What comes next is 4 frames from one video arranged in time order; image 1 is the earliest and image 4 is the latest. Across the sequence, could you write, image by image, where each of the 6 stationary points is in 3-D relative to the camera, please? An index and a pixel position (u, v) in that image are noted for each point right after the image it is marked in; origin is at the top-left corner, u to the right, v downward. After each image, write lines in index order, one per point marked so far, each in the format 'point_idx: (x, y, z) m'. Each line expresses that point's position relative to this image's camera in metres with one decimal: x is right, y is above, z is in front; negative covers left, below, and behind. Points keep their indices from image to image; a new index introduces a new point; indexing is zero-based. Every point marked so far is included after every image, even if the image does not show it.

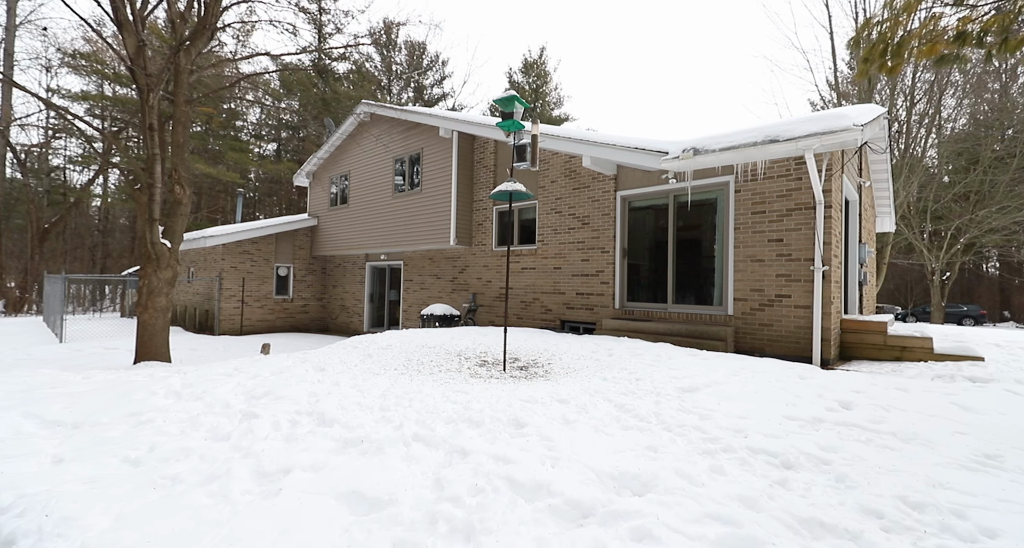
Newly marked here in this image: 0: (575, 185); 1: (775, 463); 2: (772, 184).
0: (+1.0, +1.4, +8.1) m
1: (+1.3, -0.9, +2.7) m
2: (+3.1, +1.0, +6.1) m
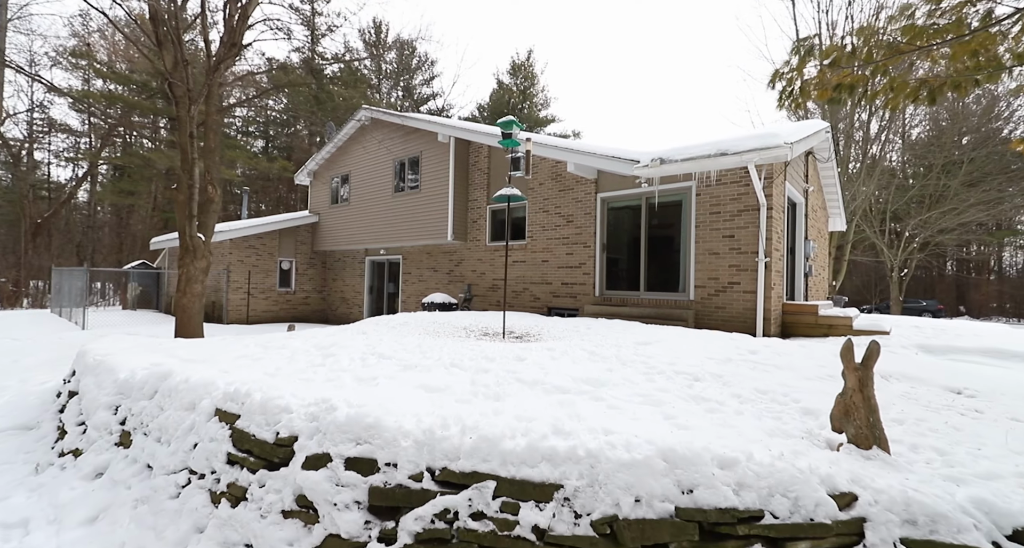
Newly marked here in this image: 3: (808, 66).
0: (+0.9, +1.5, +9.5) m
1: (+1.4, -0.8, +4.1) m
2: (+3.1, +1.2, +7.6) m
3: (+2.6, +1.8, +4.5) m
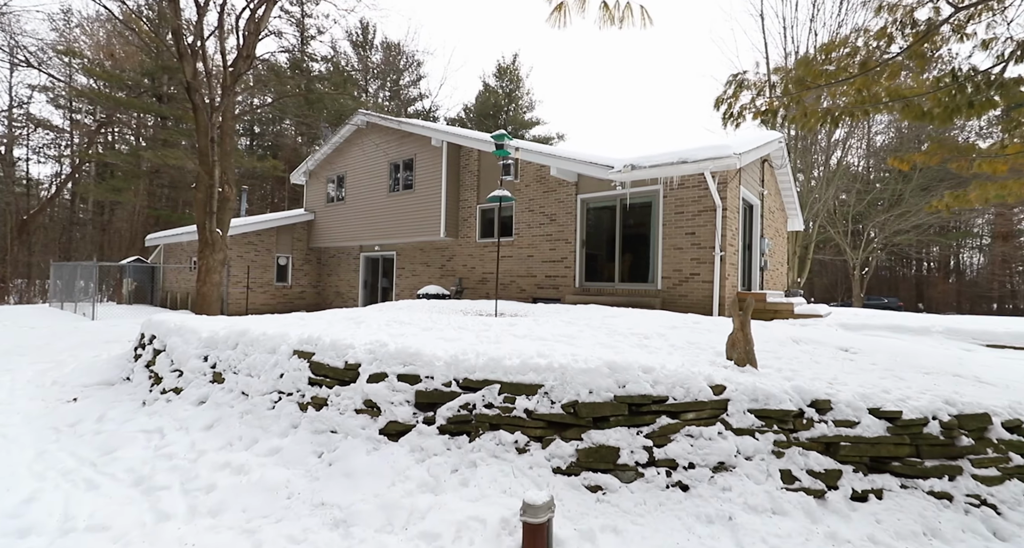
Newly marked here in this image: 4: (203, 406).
0: (+0.7, +1.7, +10.8) m
1: (+1.3, -0.6, +5.4) m
2: (+2.9, +1.4, +9.0) m
3: (+2.5, +2.0, +5.9) m
4: (-2.6, -1.1, +4.5) m
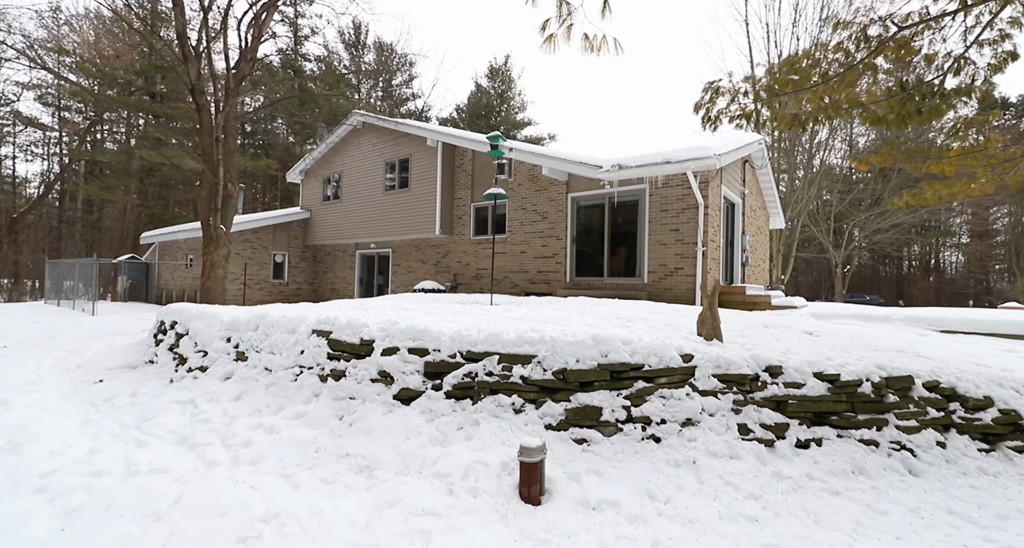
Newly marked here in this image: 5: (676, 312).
0: (+0.5, +1.8, +11.4) m
1: (+1.2, -0.5, +6.0) m
2: (+2.8, +1.5, +9.6) m
3: (+2.4, +2.1, +6.5) m
4: (-2.7, -1.0, +5.0) m
5: (+2.0, -0.5, +6.6) m
